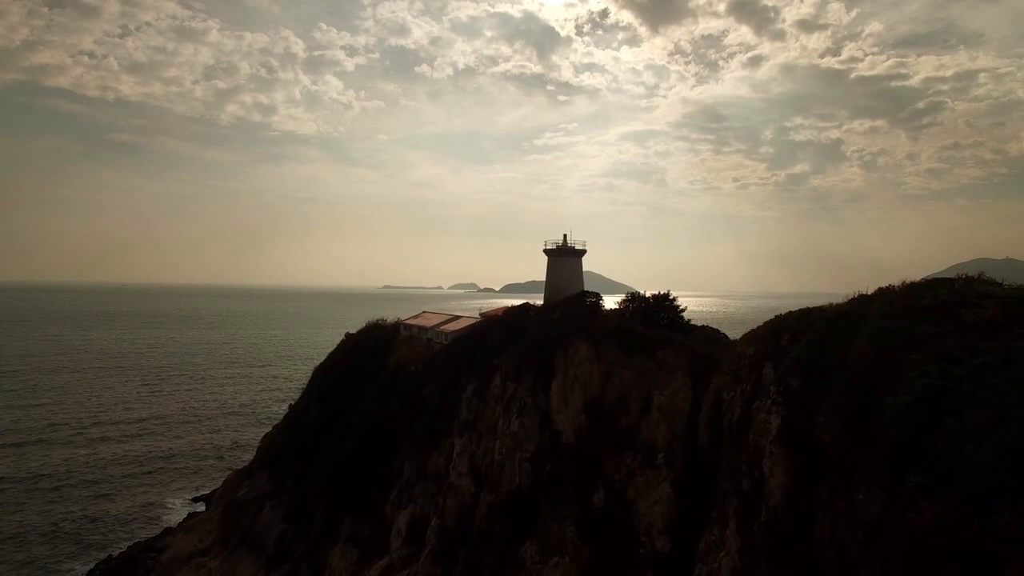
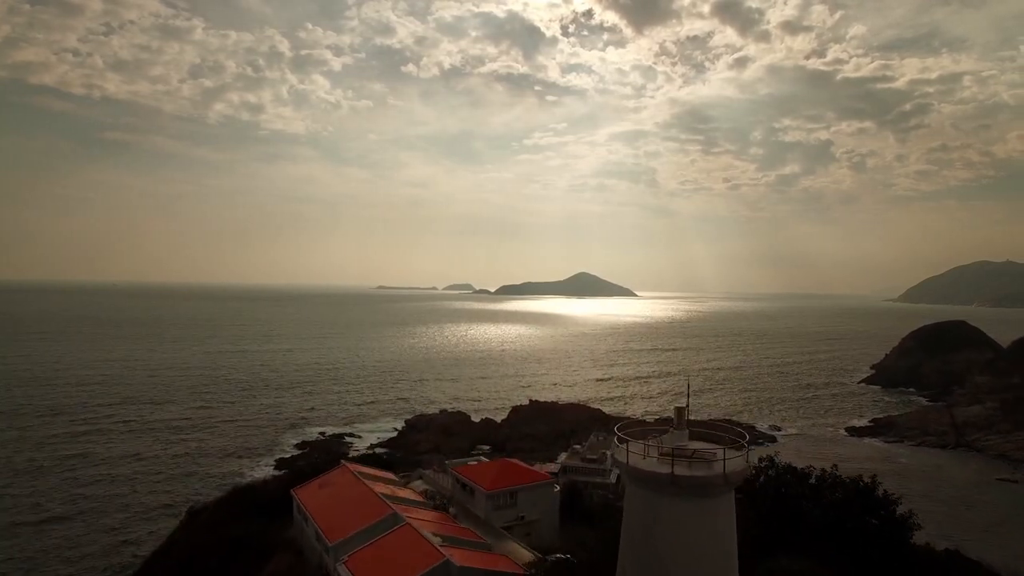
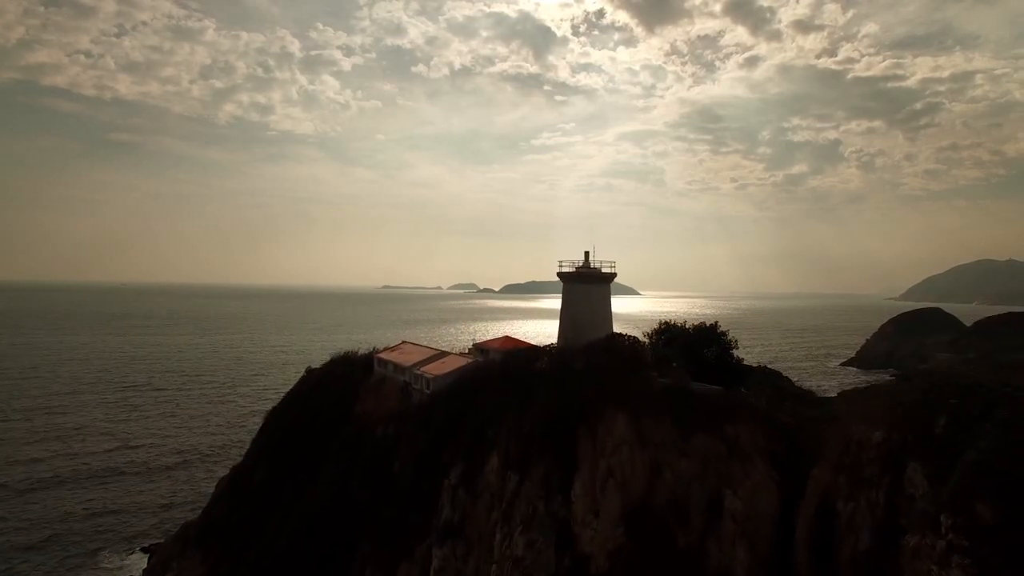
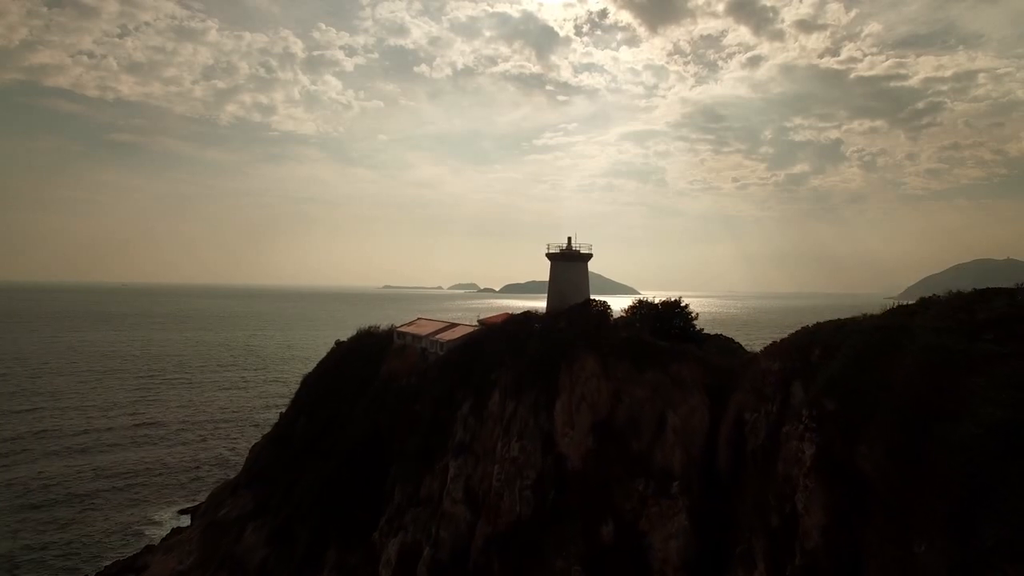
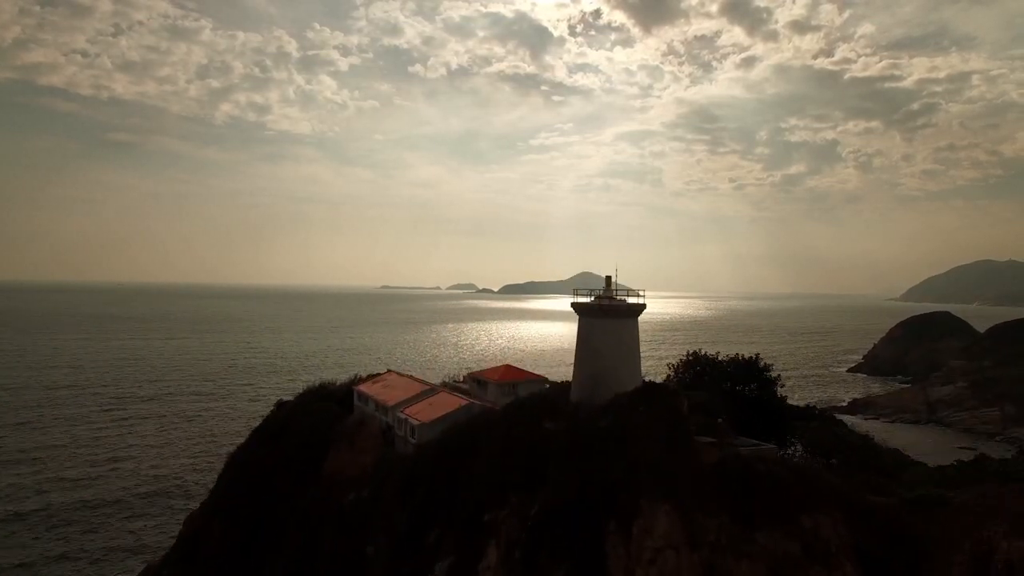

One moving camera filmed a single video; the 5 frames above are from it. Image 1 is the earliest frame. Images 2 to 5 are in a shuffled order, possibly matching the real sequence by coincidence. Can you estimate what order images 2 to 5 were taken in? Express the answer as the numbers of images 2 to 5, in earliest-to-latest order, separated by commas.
4, 3, 5, 2
